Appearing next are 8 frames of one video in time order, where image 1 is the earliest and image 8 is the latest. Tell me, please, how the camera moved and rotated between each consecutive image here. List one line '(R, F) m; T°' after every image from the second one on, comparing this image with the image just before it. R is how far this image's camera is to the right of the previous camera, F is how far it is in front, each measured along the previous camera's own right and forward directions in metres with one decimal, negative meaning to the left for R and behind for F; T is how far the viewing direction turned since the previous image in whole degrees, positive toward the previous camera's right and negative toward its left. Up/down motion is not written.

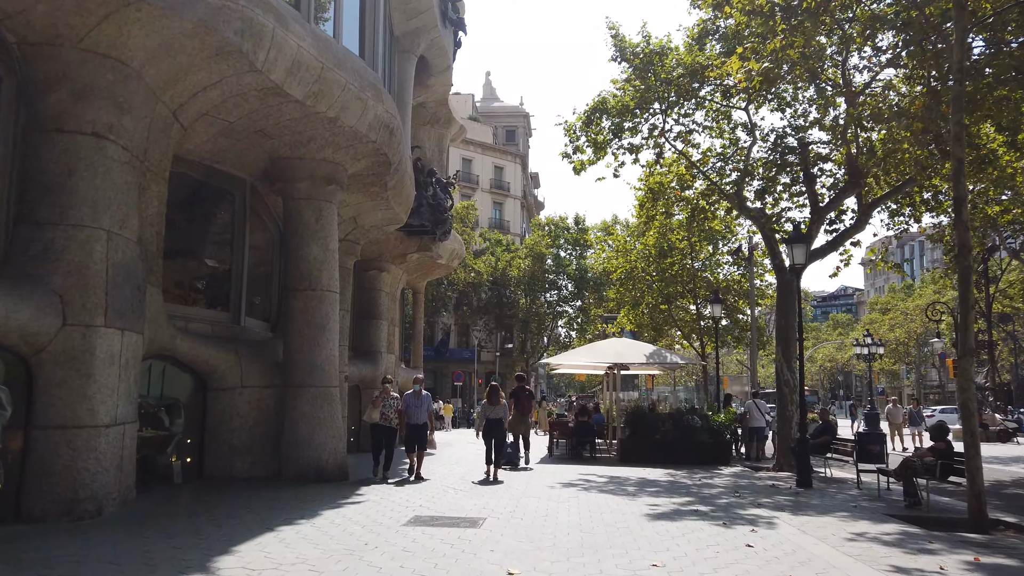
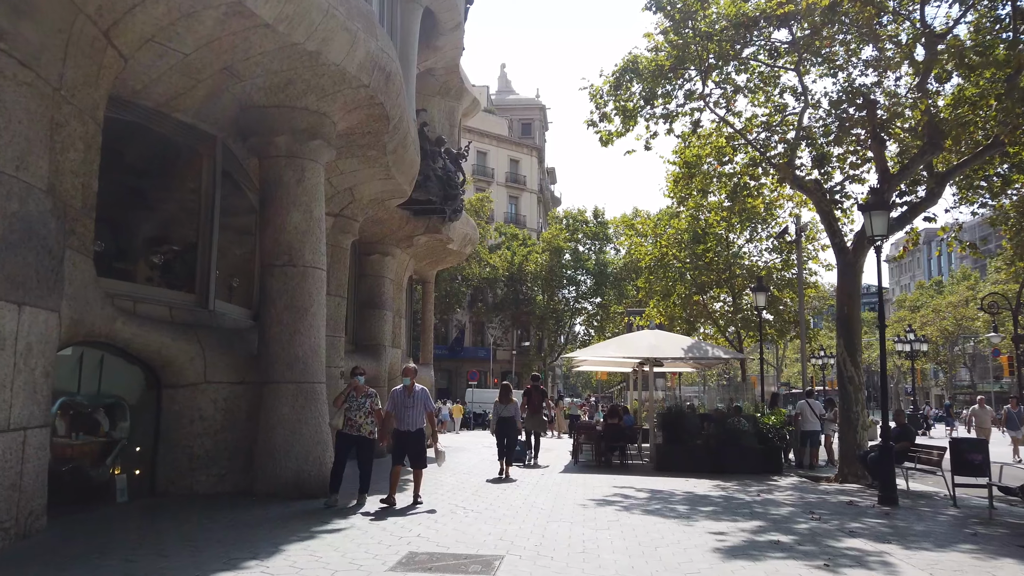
(-0.1, +2.1) m; -1°
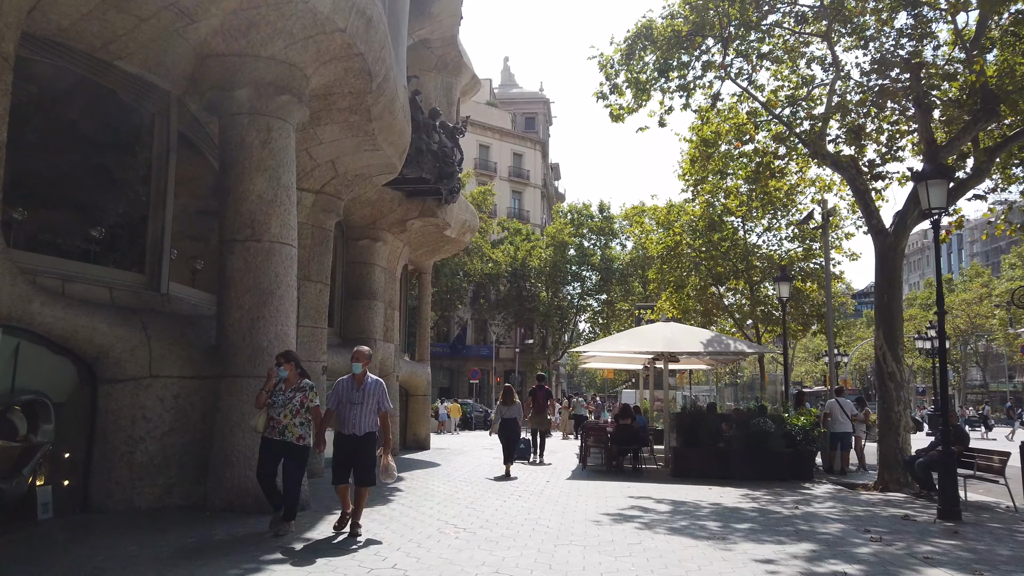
(0.0, +1.4) m; 0°
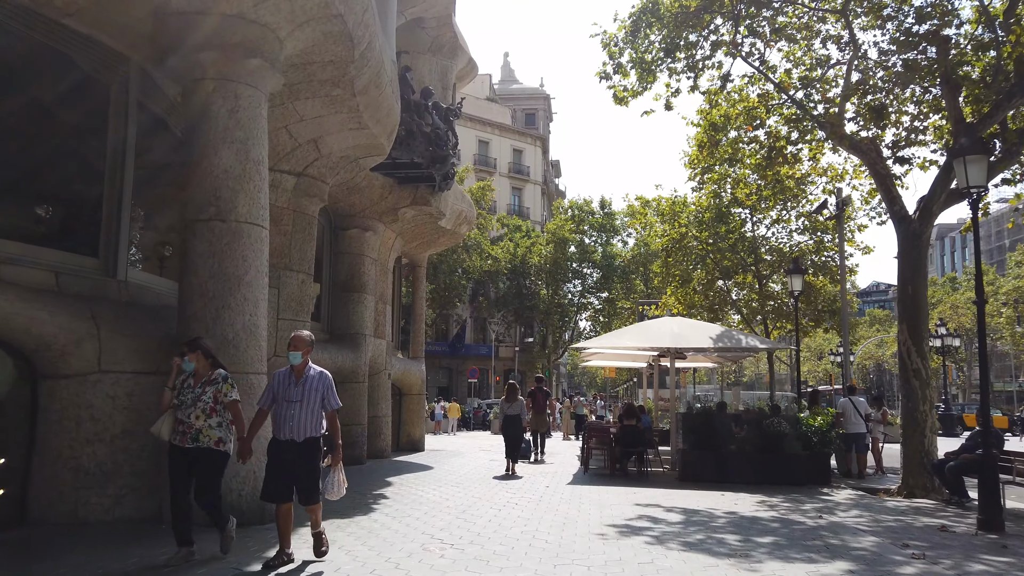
(+0.1, +0.9) m; 0°
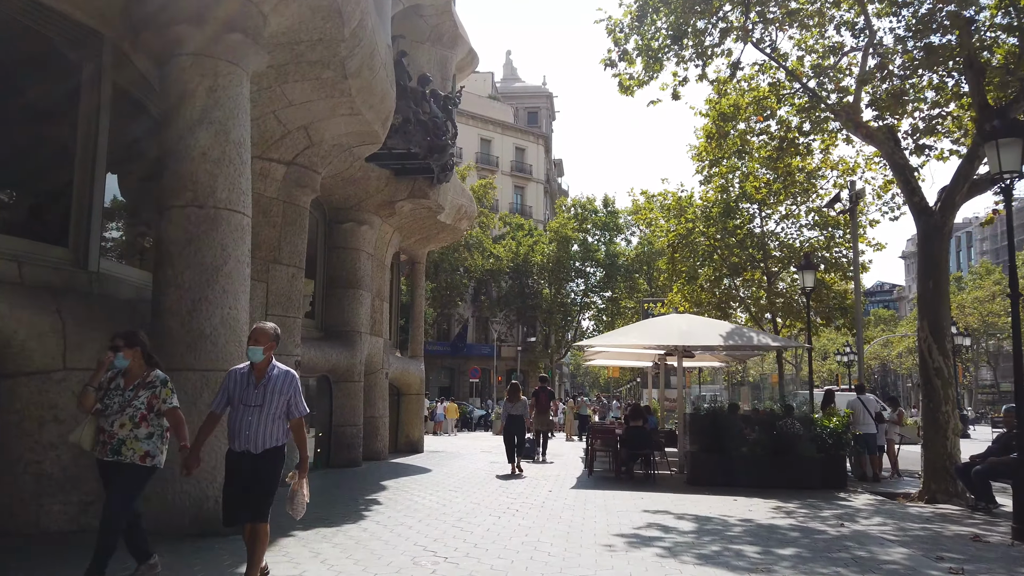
(0.0, +0.6) m; 0°
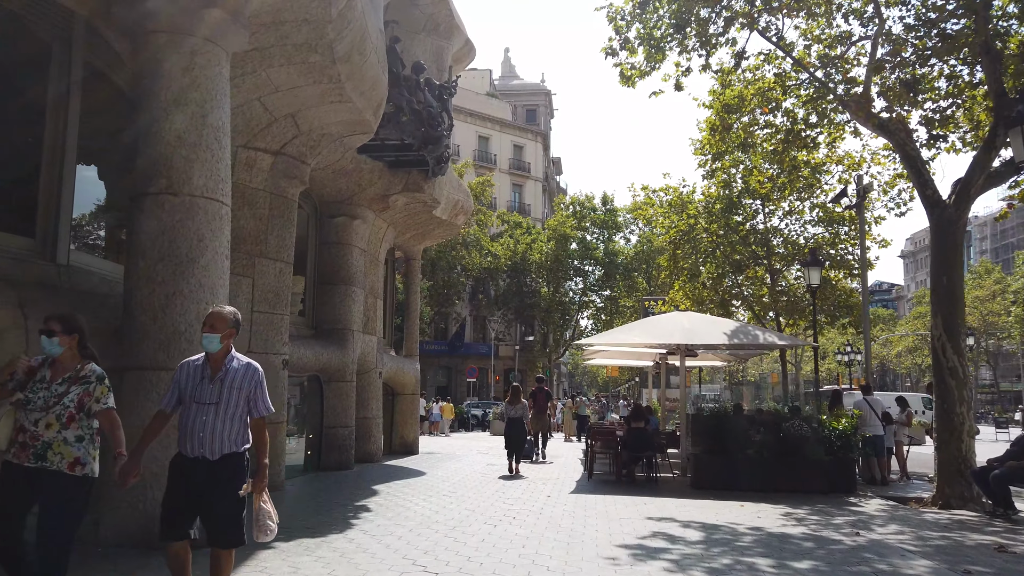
(0.0, +0.5) m; 0°
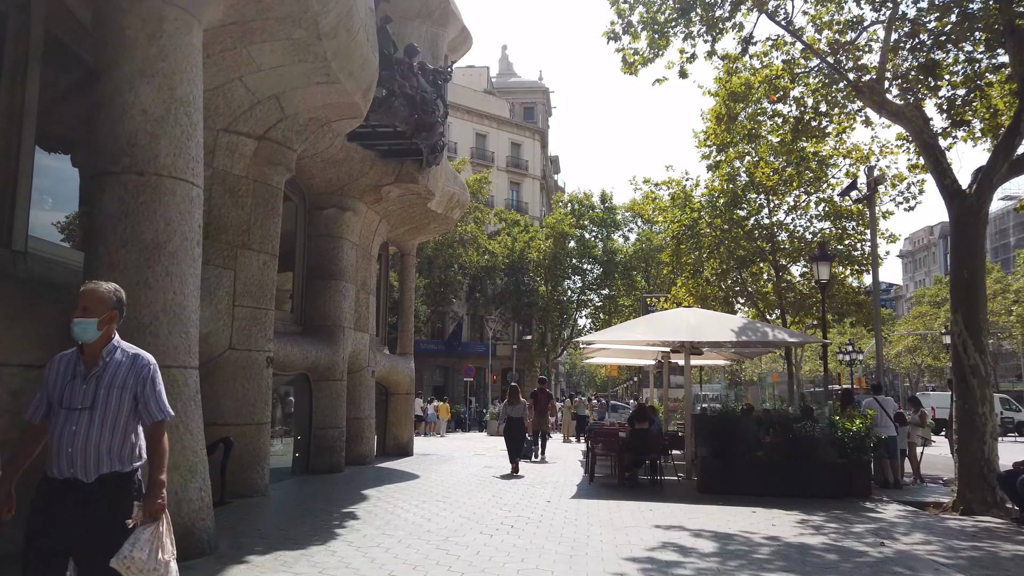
(0.0, +0.6) m; 0°
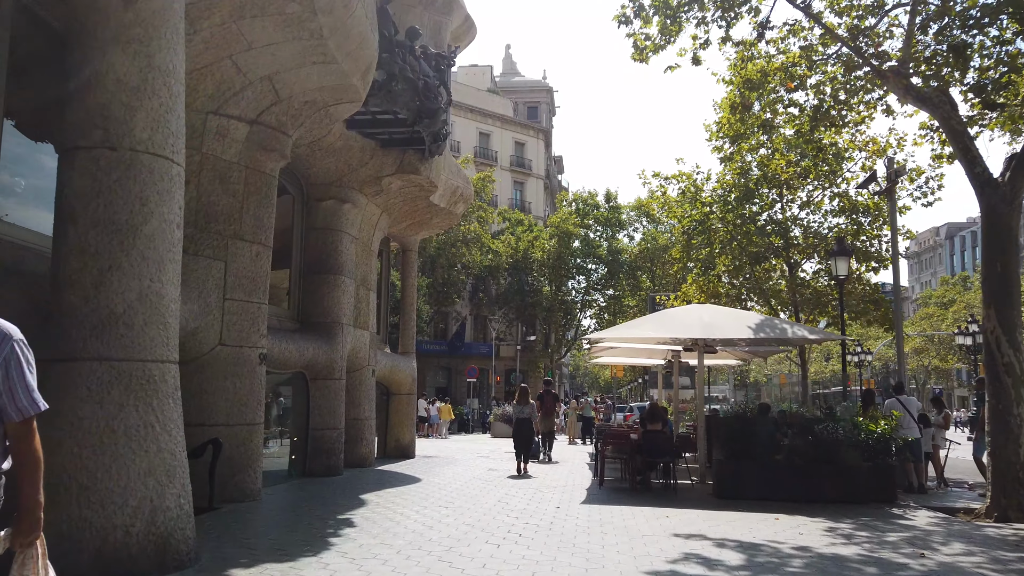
(0.0, +0.5) m; 0°
